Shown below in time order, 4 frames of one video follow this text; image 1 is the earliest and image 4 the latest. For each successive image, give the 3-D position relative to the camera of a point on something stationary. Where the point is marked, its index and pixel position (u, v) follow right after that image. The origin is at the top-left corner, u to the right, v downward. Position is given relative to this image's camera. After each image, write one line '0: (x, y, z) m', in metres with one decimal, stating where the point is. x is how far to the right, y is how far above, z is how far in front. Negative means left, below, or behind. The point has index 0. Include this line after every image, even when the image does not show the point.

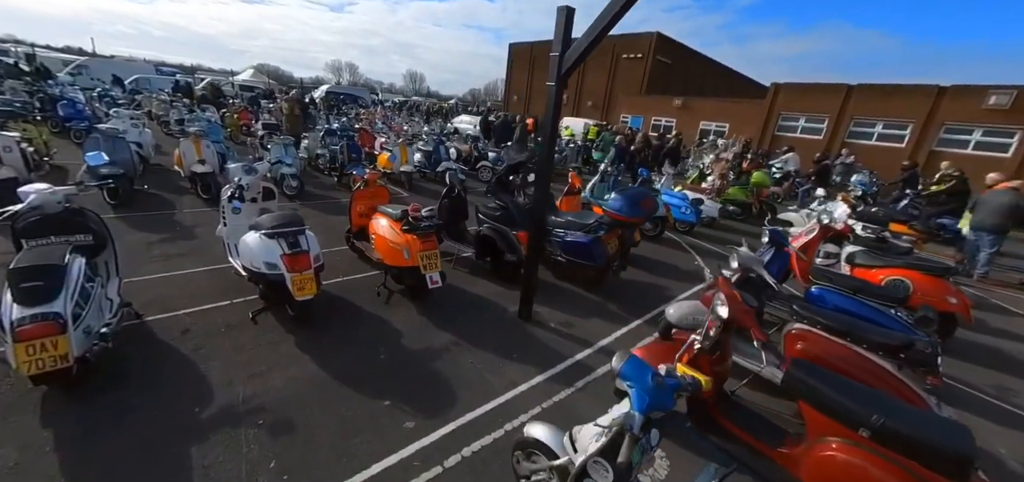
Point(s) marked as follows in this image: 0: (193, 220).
0: (-4.6, +0.3, +6.0) m
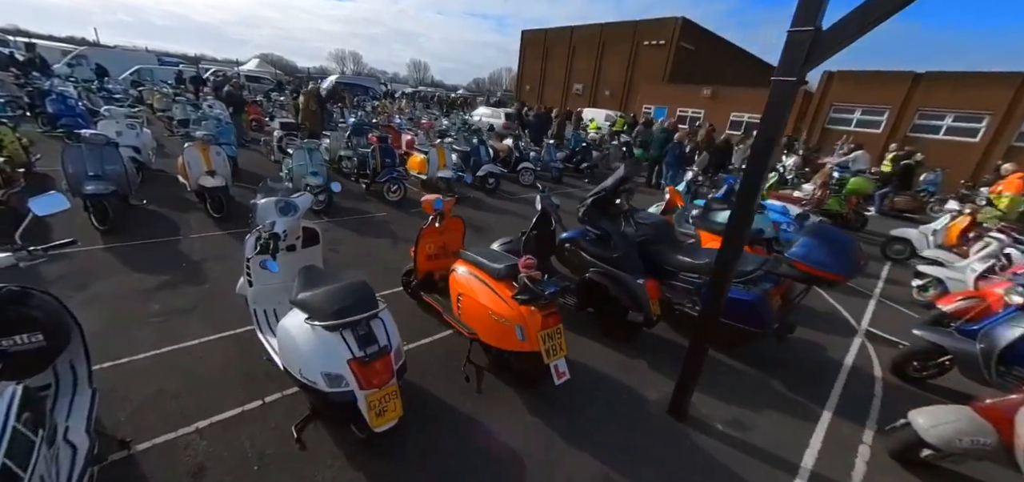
0: (-3.5, -0.1, +4.8) m
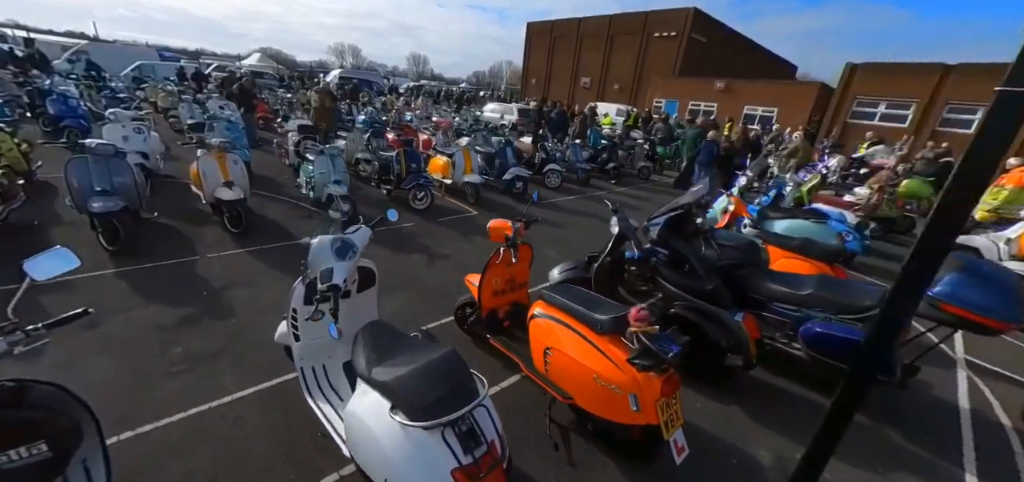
0: (-2.9, -0.3, +4.3) m
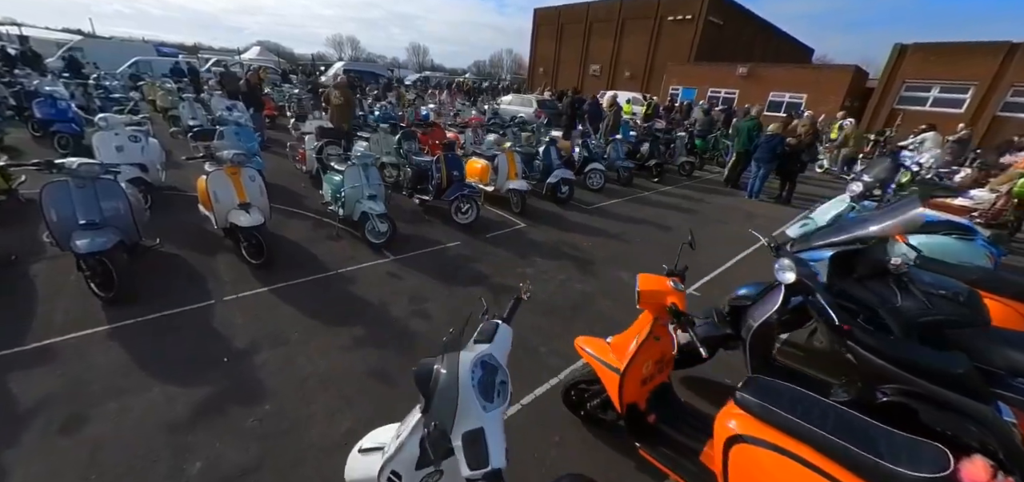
0: (-2.1, -0.7, +3.4) m
